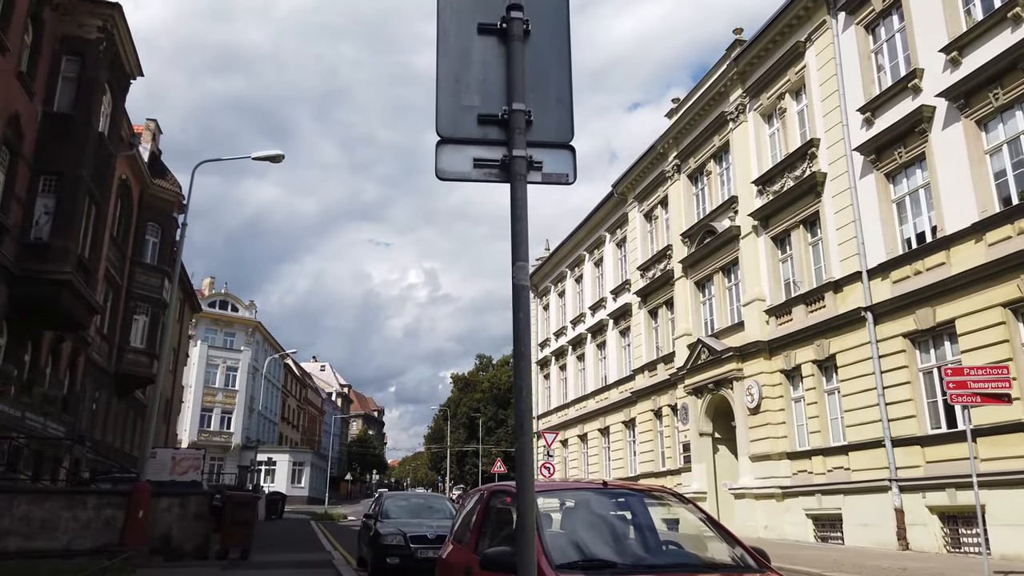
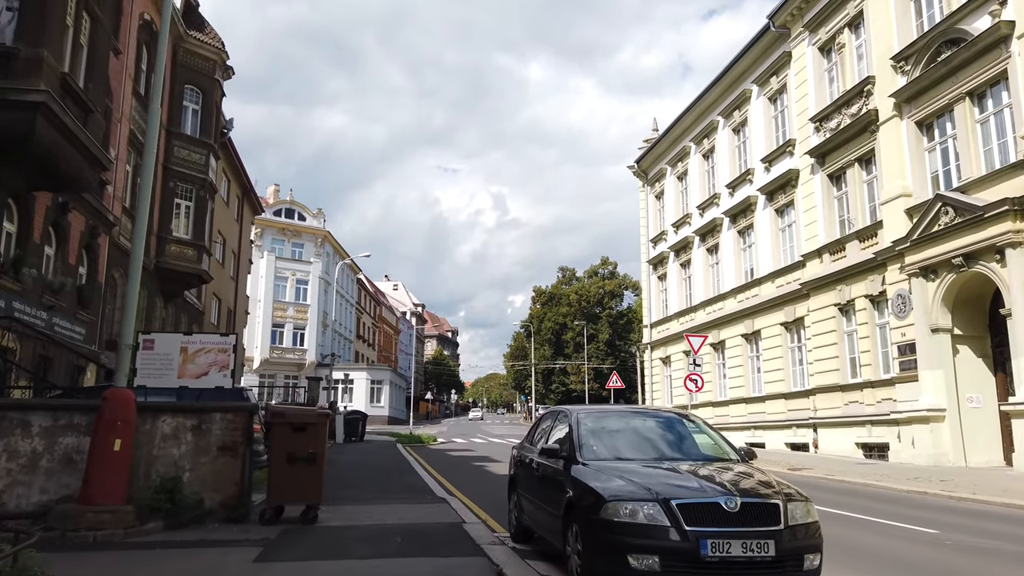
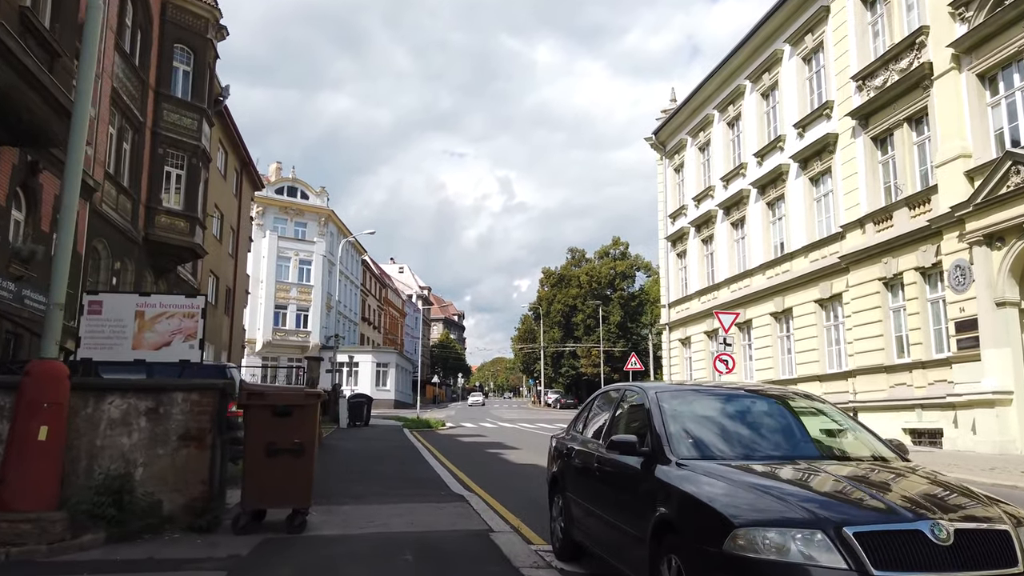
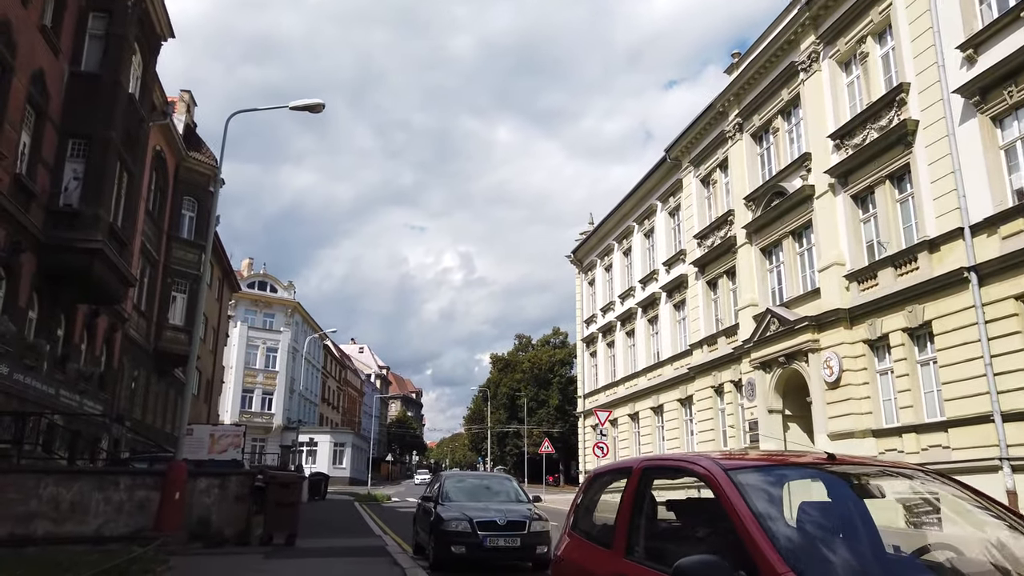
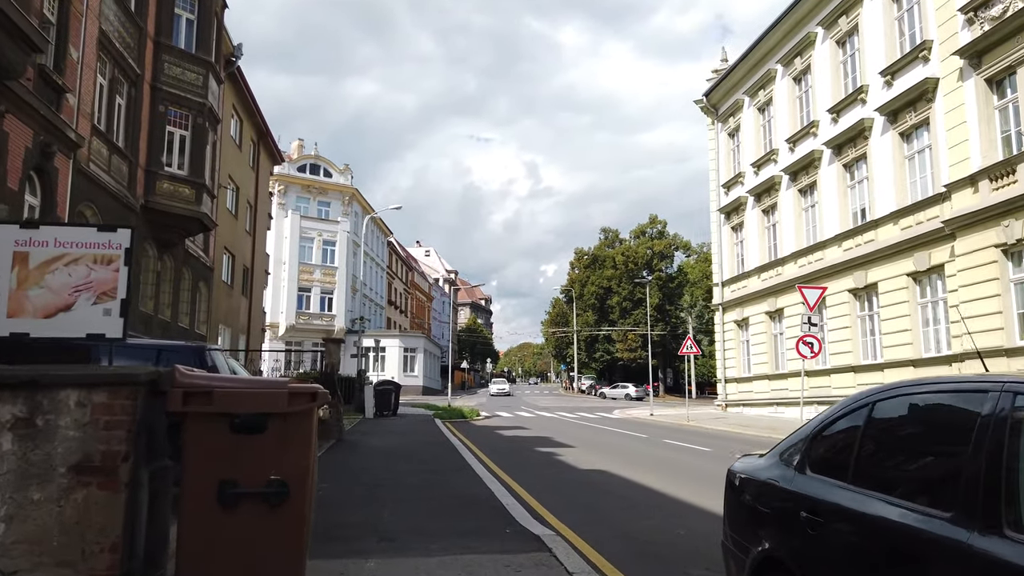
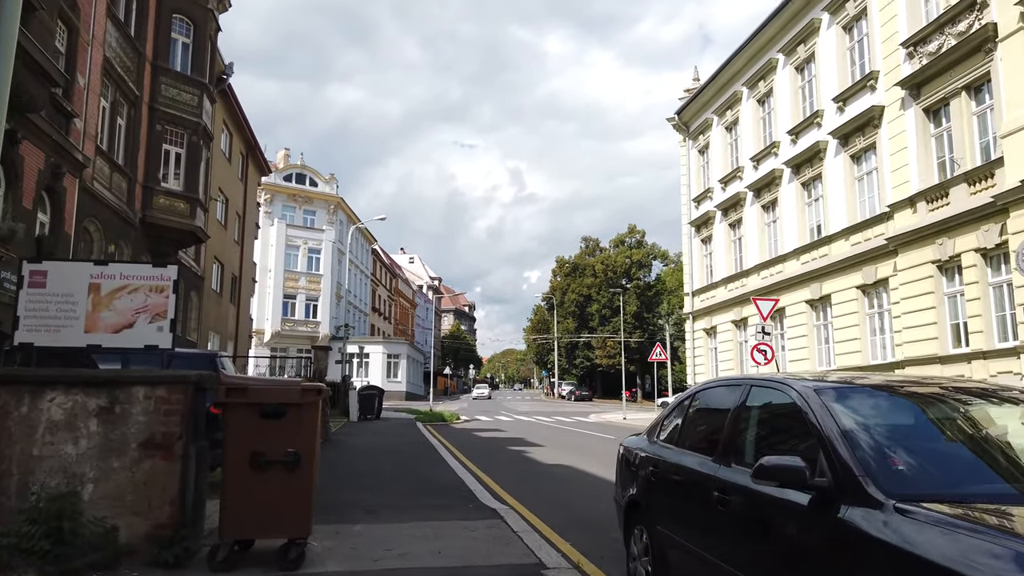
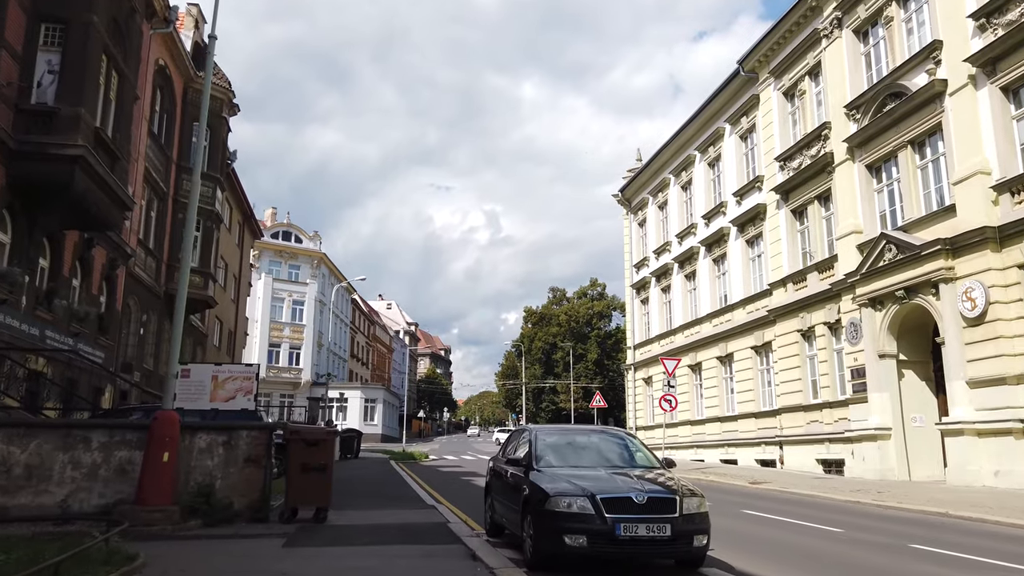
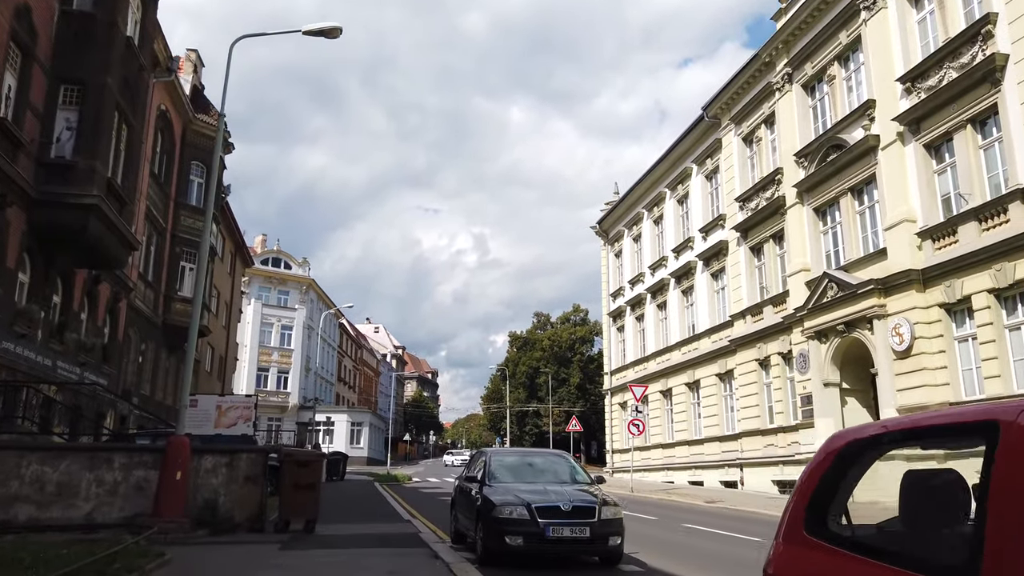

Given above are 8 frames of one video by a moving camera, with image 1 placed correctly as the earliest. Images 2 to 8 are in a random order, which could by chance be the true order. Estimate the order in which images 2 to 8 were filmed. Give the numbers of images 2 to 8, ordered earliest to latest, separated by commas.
4, 8, 7, 2, 3, 6, 5
